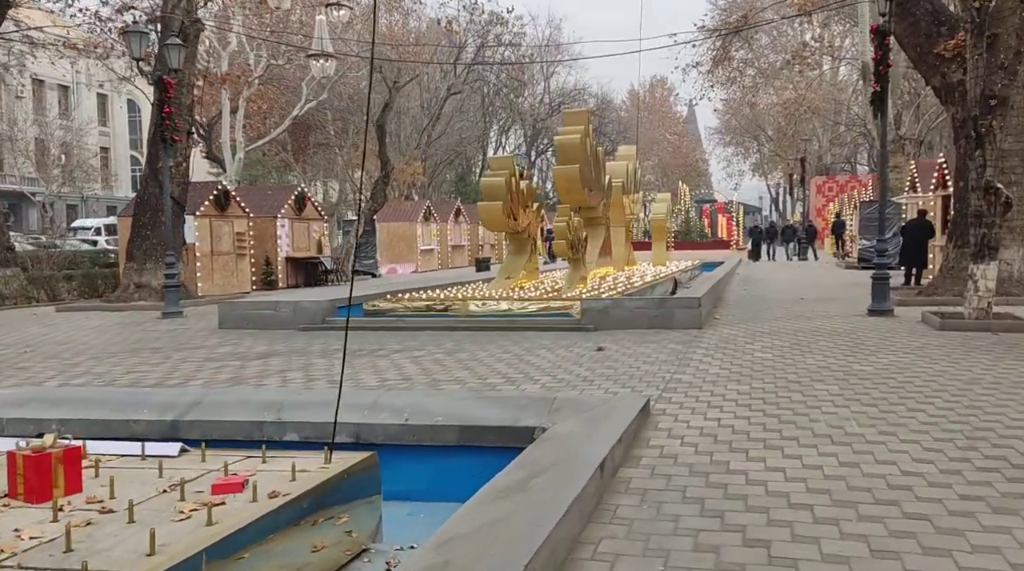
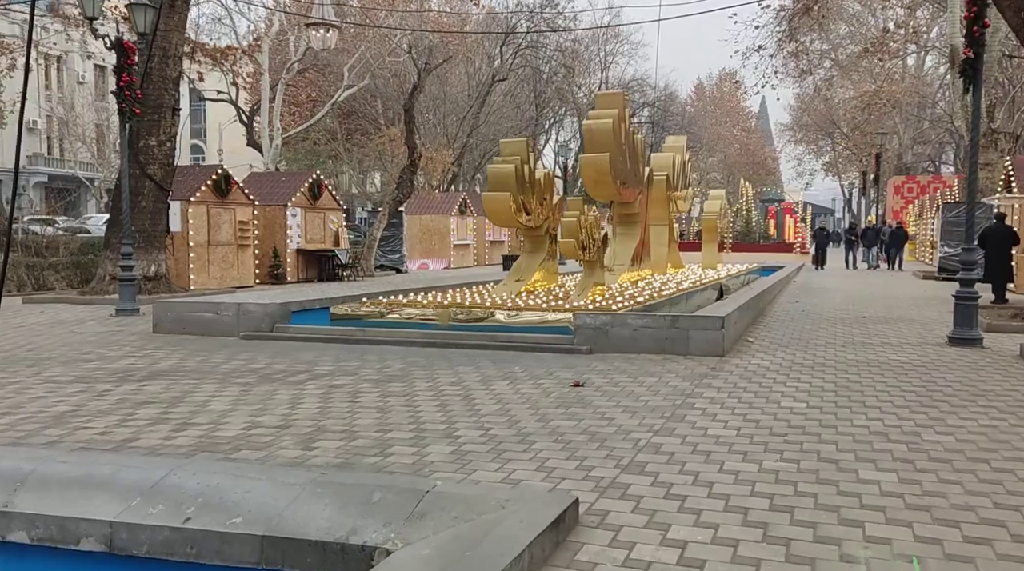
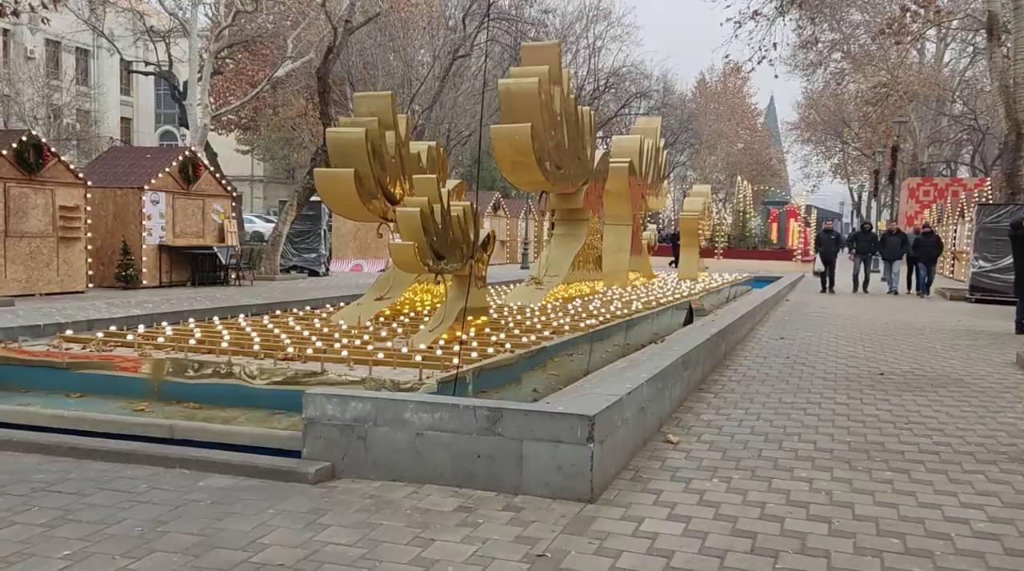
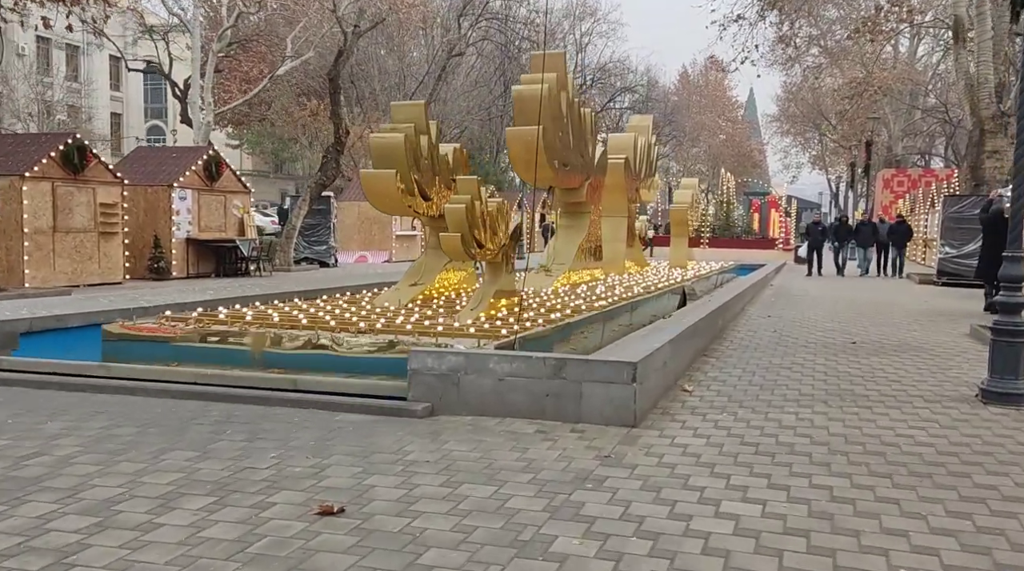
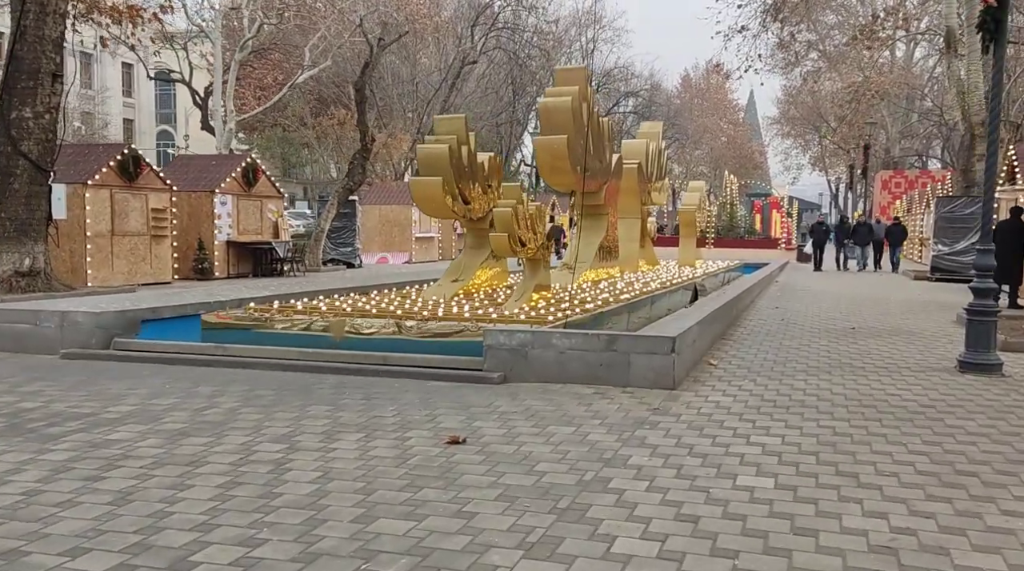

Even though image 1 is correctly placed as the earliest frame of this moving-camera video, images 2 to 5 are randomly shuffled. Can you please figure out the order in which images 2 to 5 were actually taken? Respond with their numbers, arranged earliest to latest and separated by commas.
2, 5, 4, 3
